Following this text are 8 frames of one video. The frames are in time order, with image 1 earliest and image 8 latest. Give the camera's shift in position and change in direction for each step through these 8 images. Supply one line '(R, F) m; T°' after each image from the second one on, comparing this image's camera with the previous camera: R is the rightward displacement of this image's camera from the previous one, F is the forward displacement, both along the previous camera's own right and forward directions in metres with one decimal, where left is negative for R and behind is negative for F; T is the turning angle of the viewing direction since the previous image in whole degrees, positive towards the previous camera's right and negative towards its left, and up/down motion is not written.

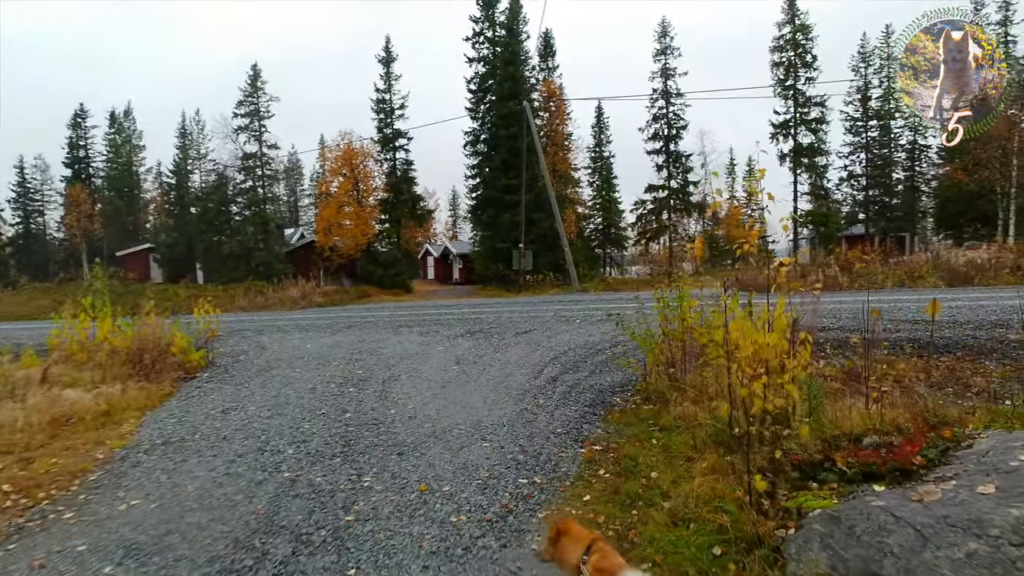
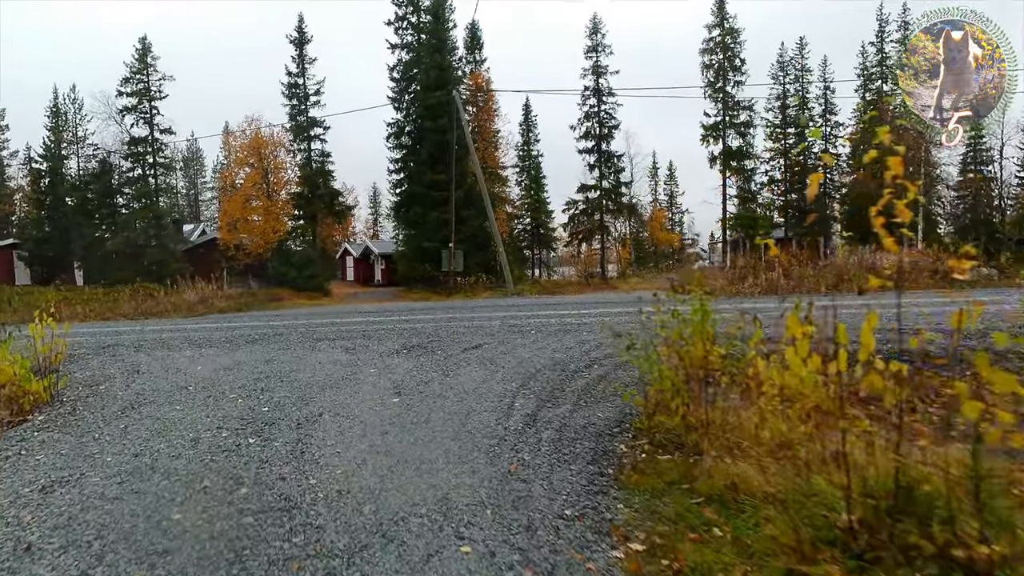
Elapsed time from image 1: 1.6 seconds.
(-0.3, +1.4) m; +8°
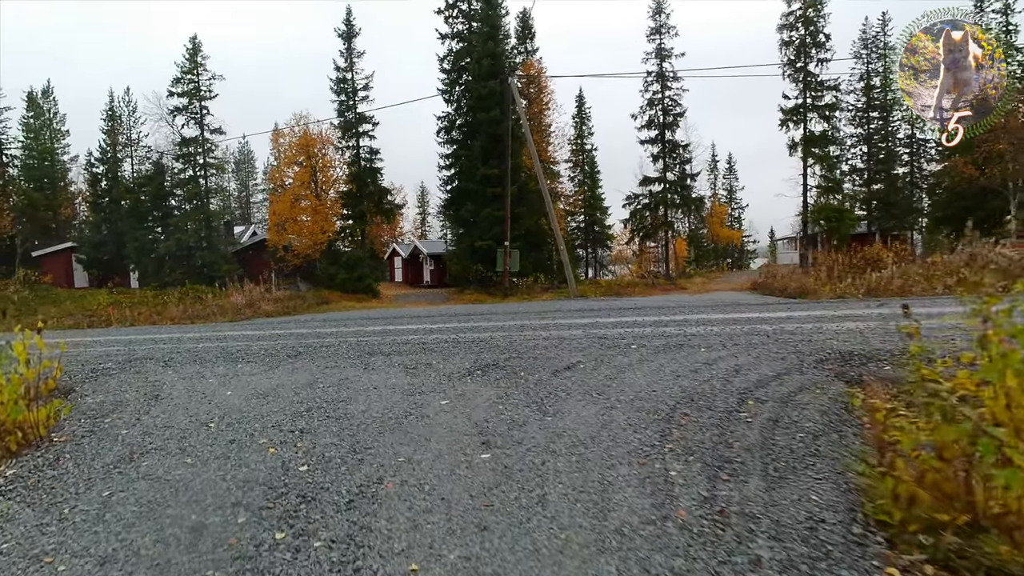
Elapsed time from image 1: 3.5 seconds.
(-0.6, +1.5) m; -4°
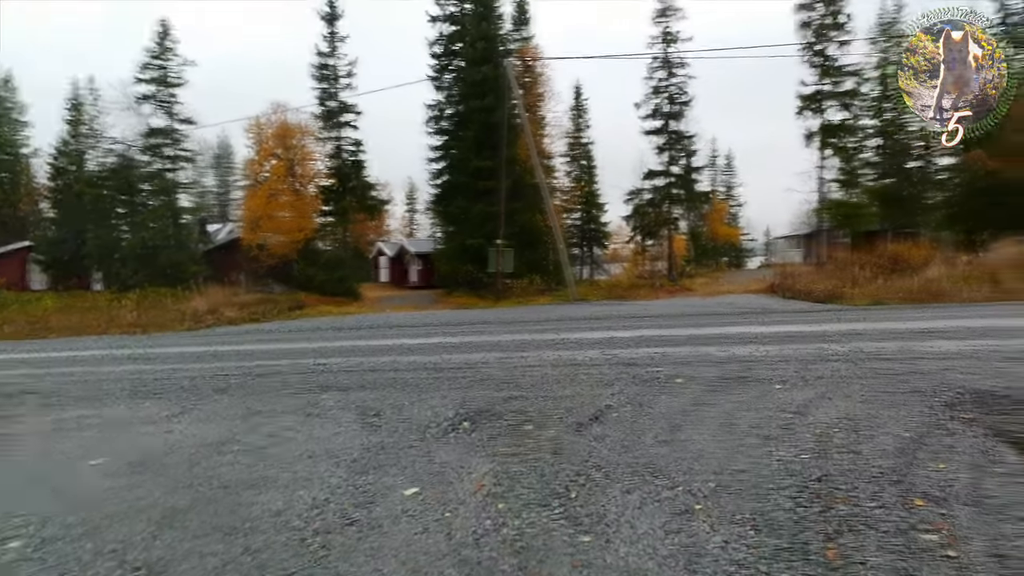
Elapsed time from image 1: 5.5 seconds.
(-0.1, +1.7) m; +1°
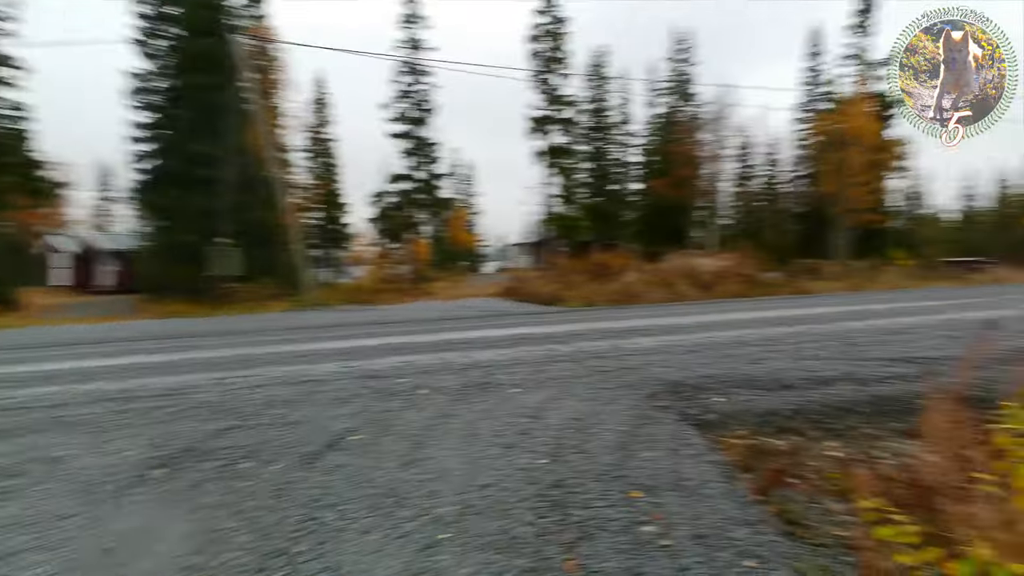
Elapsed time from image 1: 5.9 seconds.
(+0.1, +0.3) m; +25°
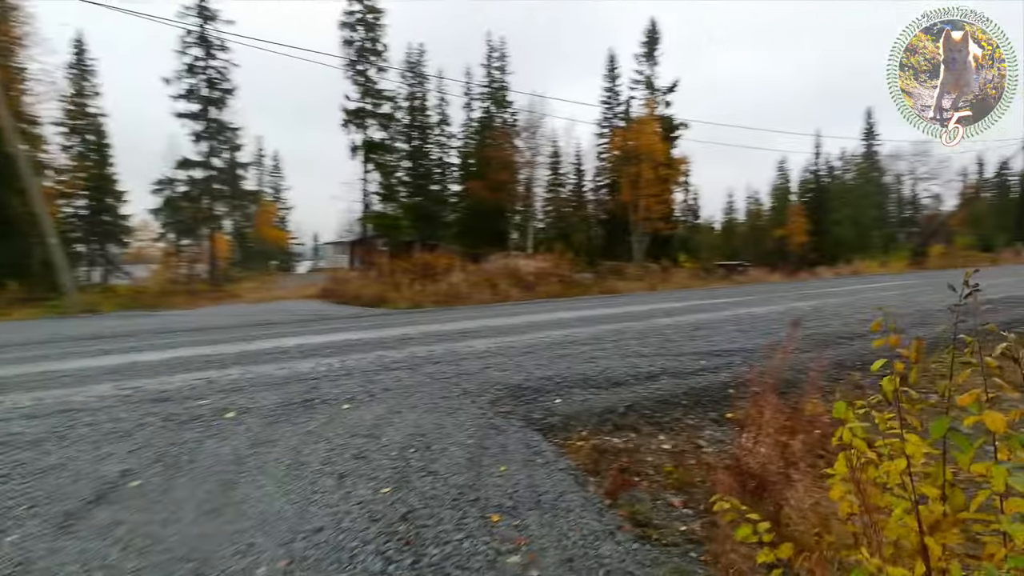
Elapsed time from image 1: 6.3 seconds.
(-0.1, +0.4) m; +18°
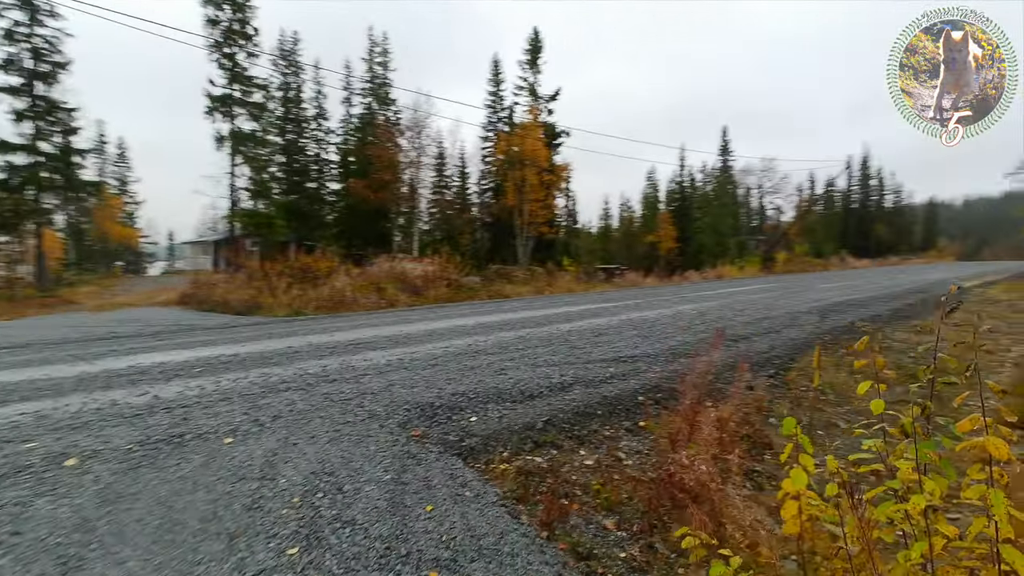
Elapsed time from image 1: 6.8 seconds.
(-0.2, +0.4) m; +12°
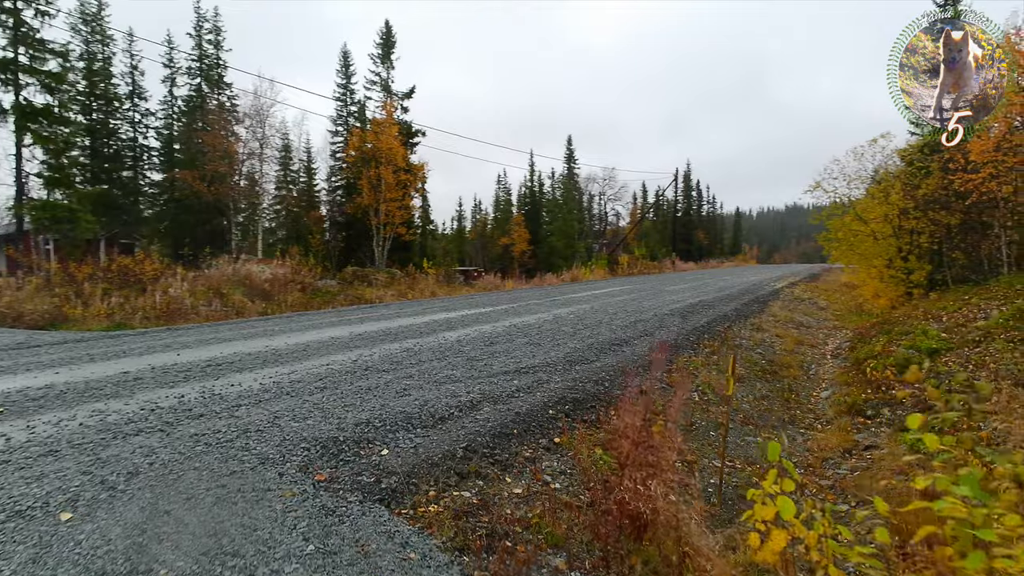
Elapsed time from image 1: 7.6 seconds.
(-0.4, +0.5) m; +15°
